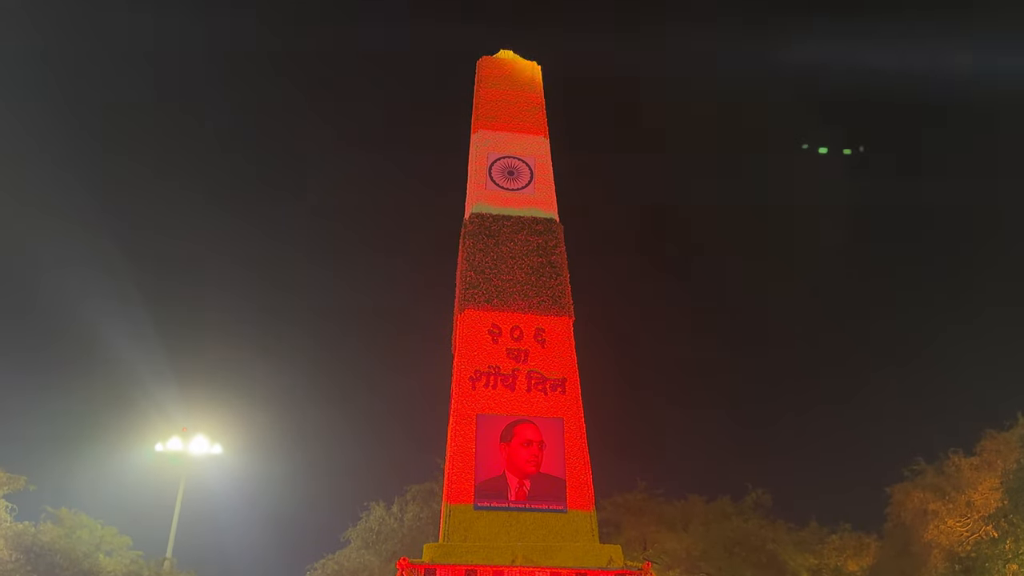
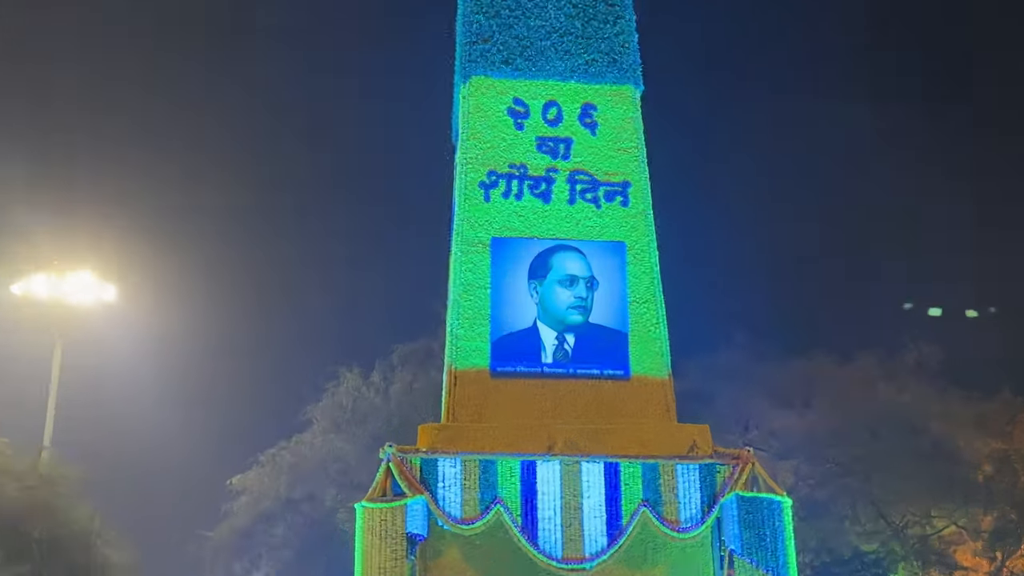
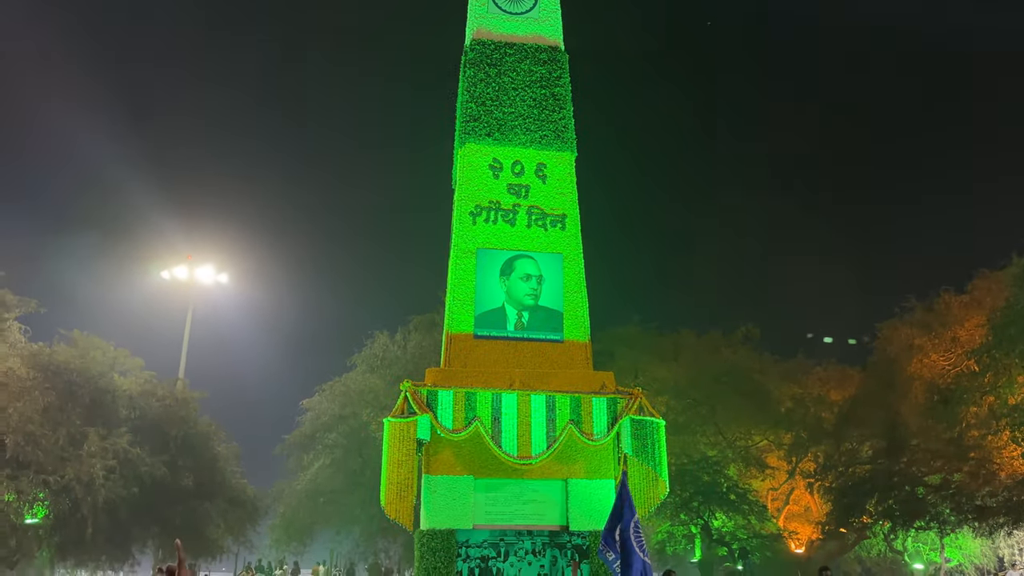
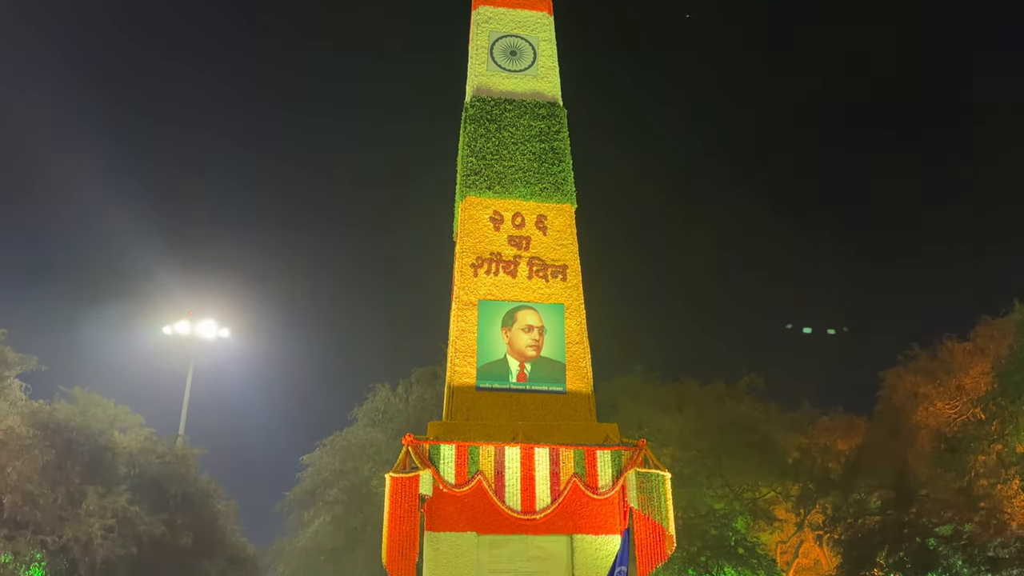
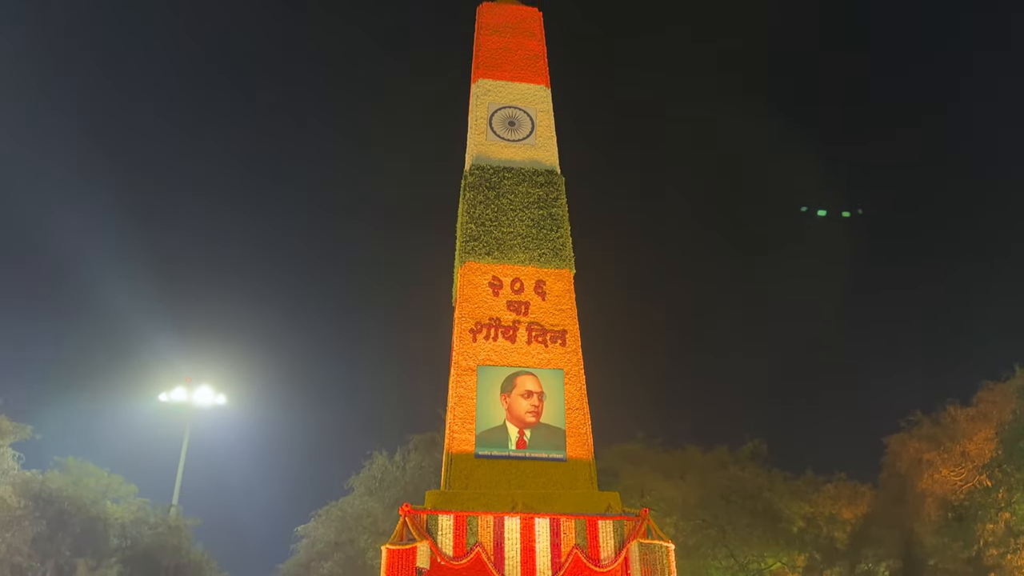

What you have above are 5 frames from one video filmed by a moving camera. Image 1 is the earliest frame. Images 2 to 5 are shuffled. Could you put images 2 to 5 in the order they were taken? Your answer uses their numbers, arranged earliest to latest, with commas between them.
5, 4, 3, 2
